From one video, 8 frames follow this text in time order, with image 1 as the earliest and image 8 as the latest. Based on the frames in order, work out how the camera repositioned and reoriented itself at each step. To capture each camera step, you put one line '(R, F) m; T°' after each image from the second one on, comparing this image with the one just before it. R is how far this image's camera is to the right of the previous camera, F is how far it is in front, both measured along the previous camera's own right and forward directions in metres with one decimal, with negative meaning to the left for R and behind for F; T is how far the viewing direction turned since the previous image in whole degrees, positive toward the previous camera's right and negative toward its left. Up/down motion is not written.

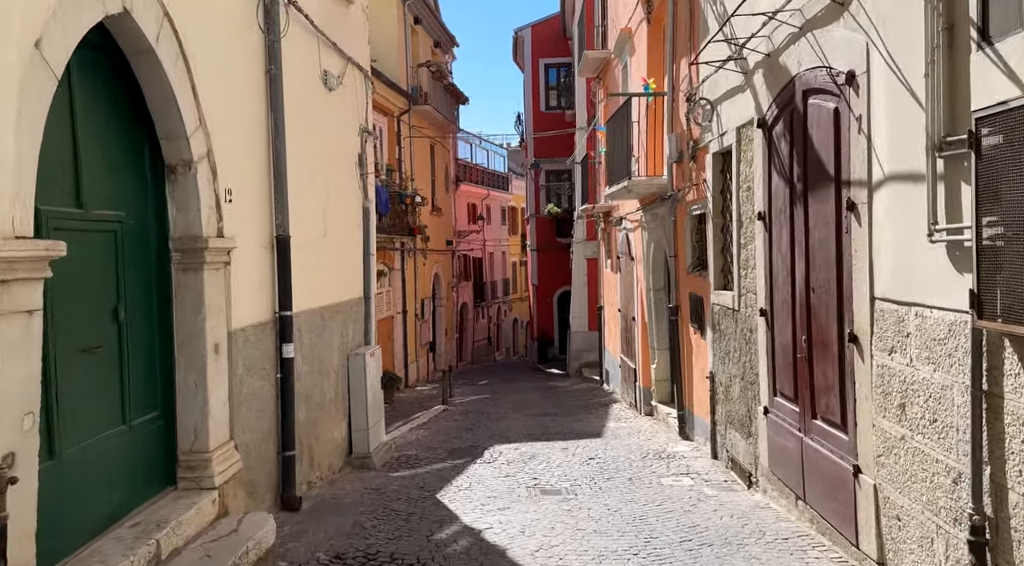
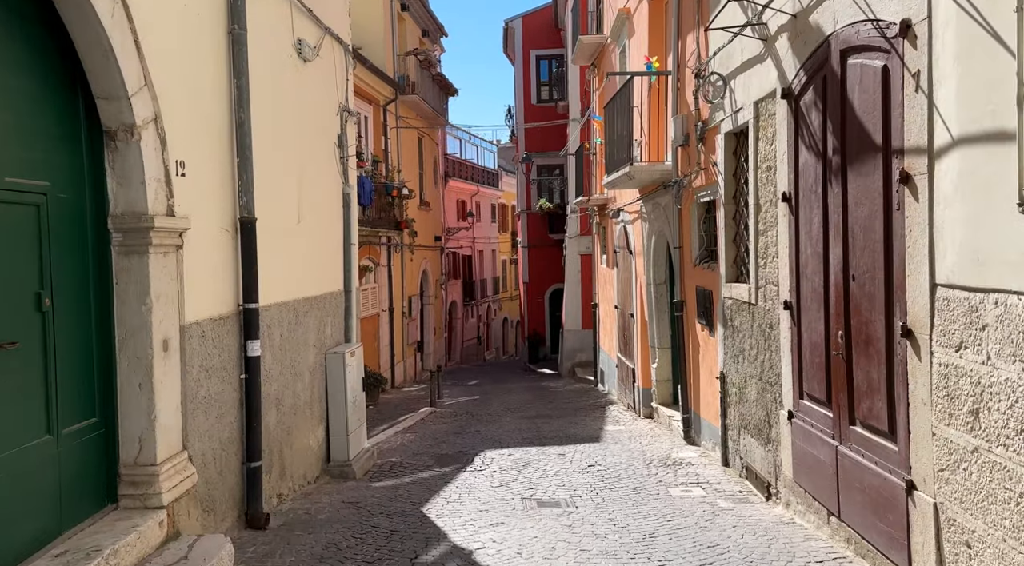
(0.0, +0.8) m; +1°
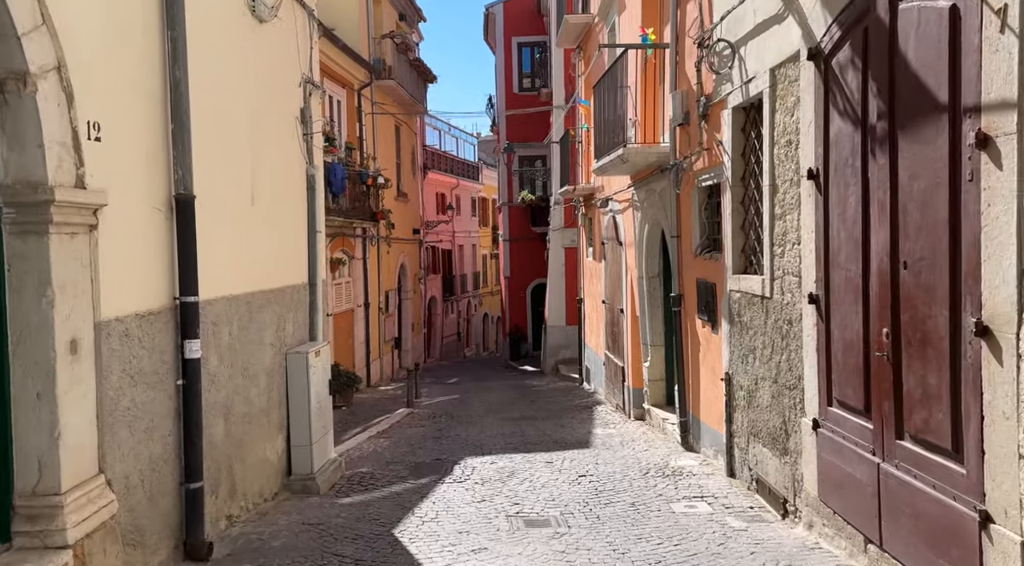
(0.0, +0.9) m; +1°
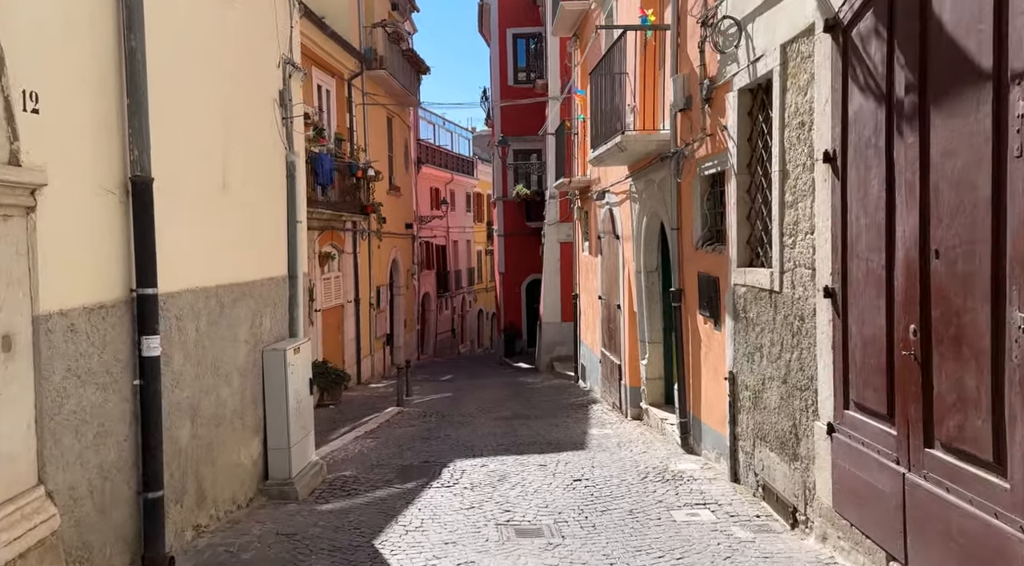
(0.0, +0.5) m; 0°
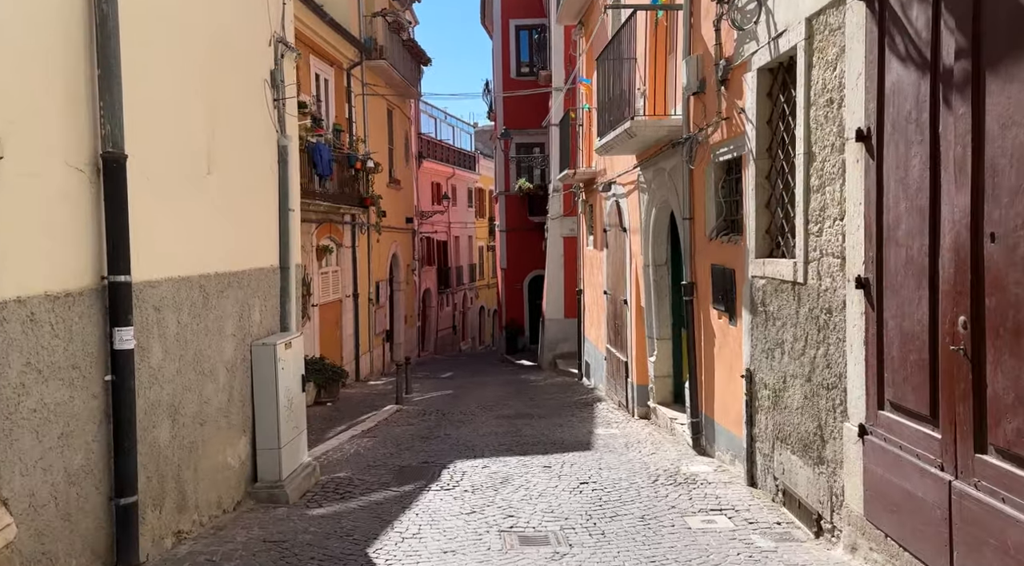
(0.0, +0.4) m; 0°
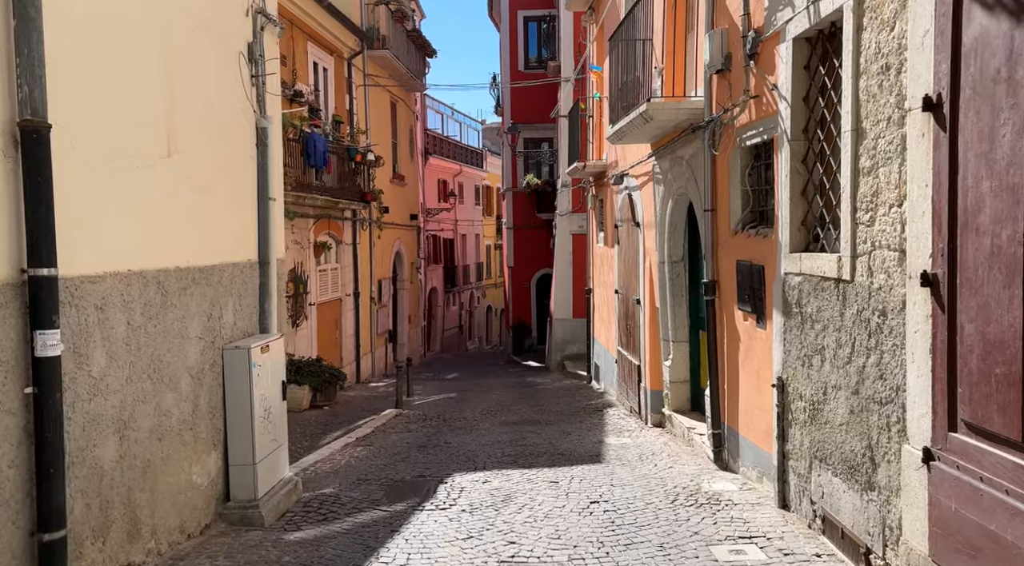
(0.0, +0.8) m; 0°
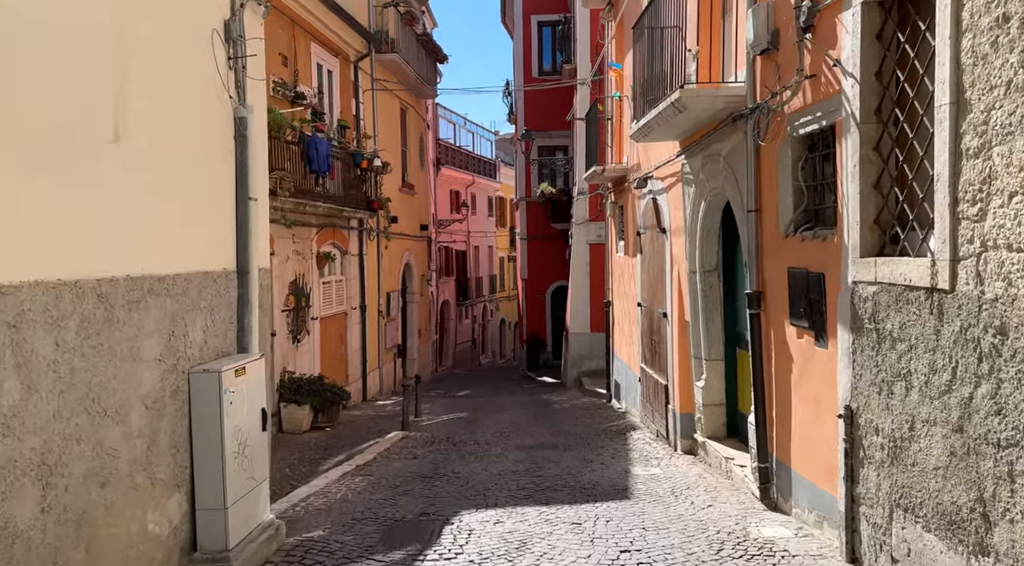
(0.0, +1.0) m; -1°
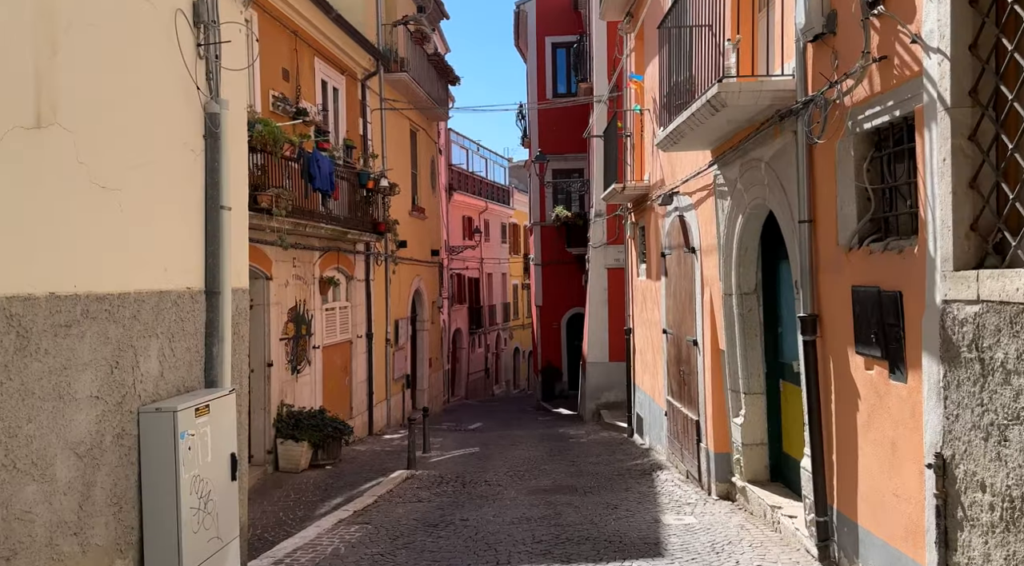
(0.0, +1.0) m; -1°
